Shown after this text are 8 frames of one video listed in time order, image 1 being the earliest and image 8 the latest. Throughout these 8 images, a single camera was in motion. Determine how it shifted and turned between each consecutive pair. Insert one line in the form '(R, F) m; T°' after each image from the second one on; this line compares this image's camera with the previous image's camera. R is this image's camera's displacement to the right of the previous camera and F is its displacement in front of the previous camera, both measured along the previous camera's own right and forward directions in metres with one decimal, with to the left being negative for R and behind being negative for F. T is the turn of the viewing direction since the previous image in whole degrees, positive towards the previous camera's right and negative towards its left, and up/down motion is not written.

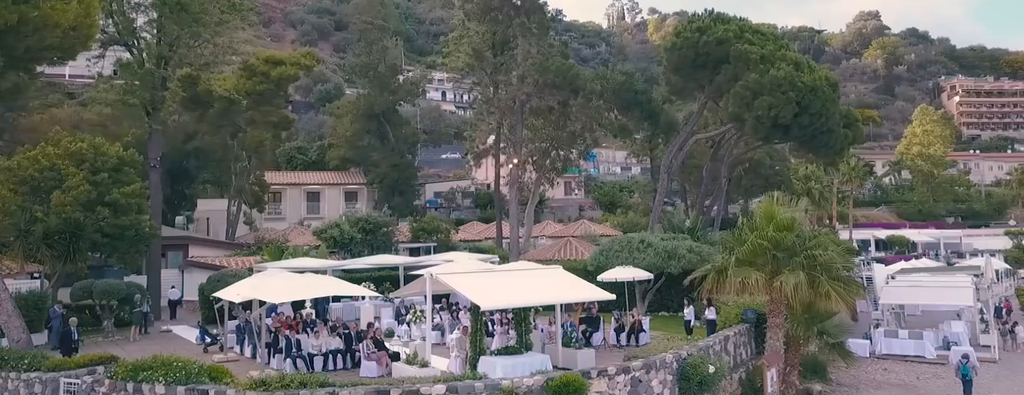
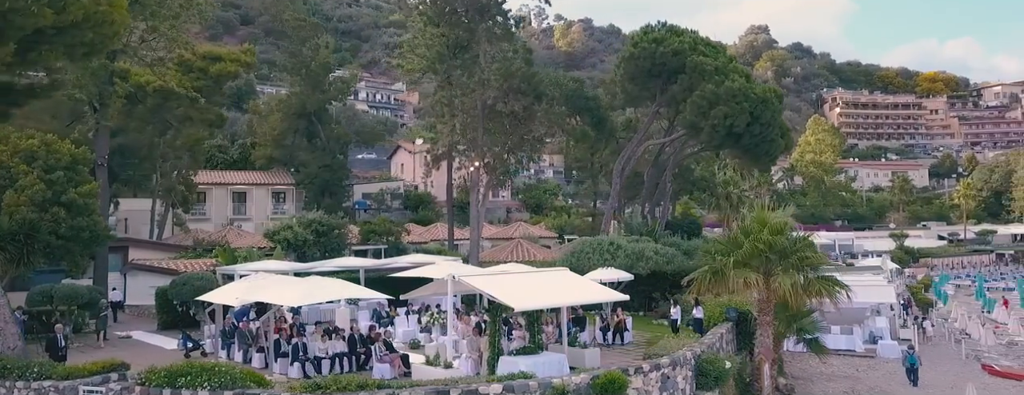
(-3.5, -0.5) m; +8°
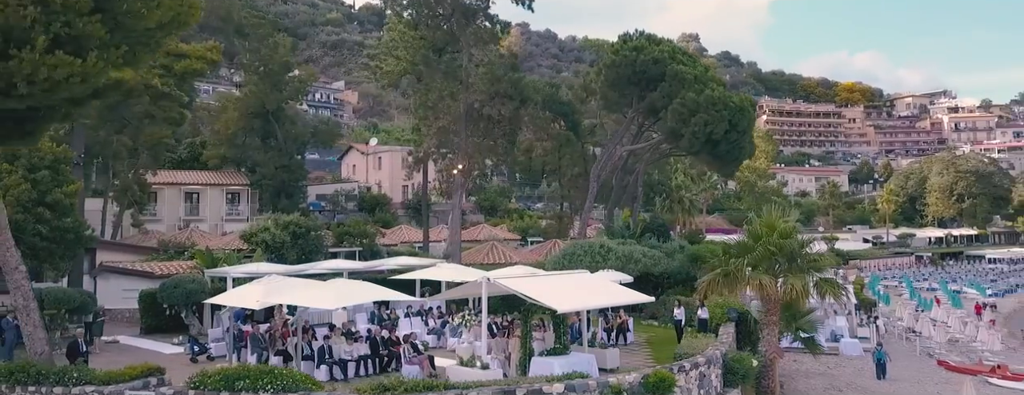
(-3.0, -0.4) m; +6°
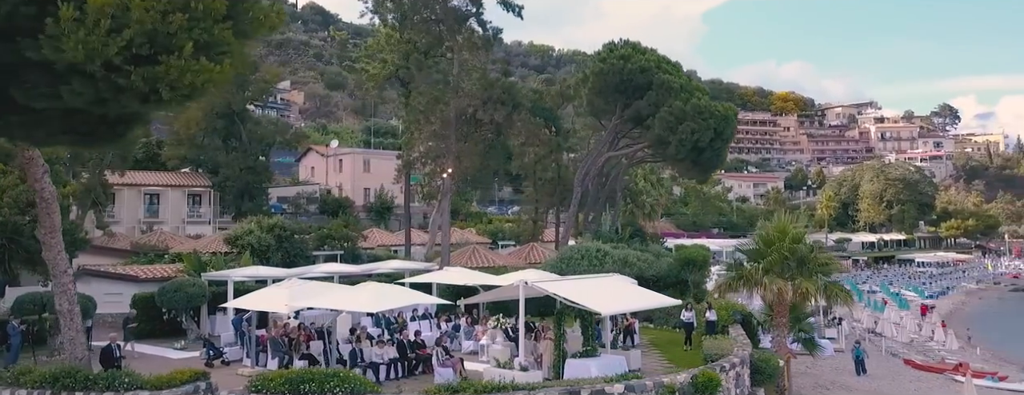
(-2.9, -0.4) m; +5°
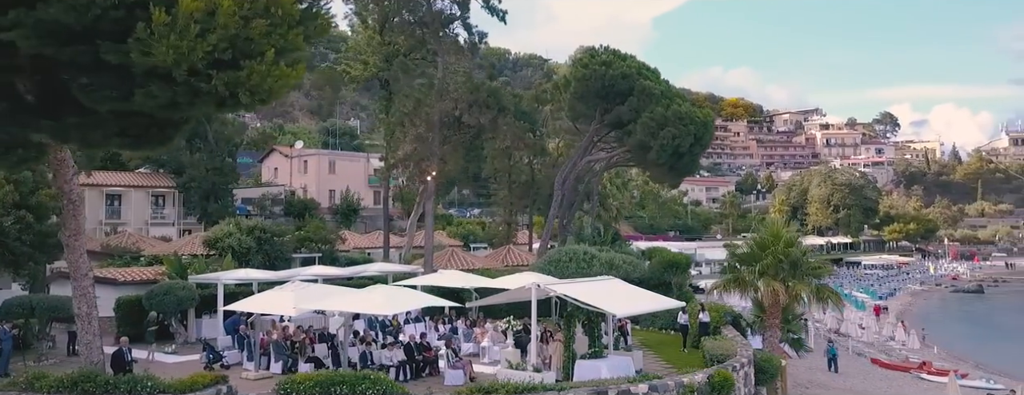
(-1.8, -0.3) m; +4°
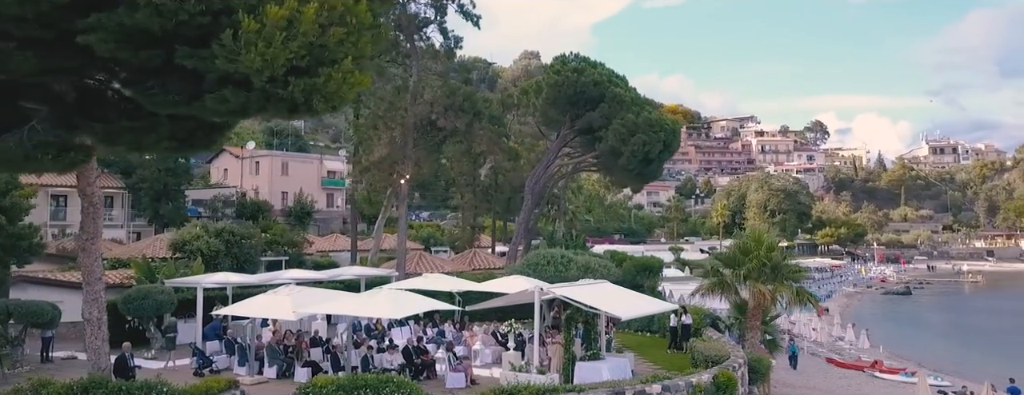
(-2.0, -0.3) m; +5°
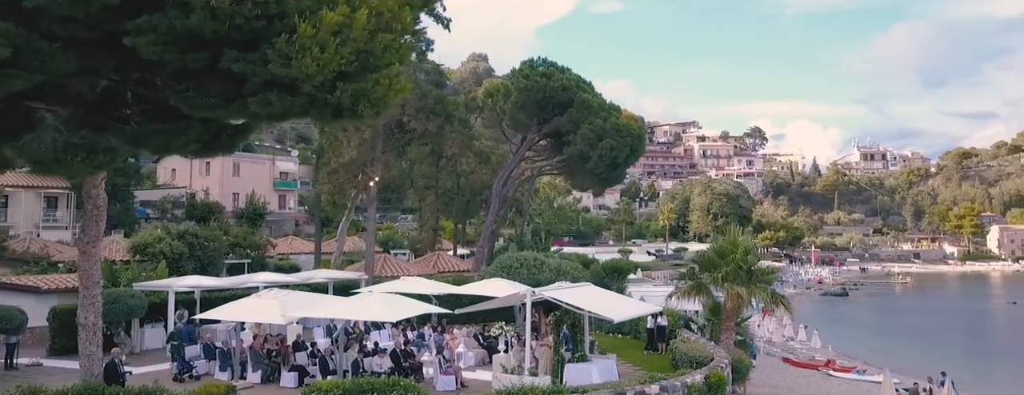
(-1.5, -0.1) m; +4°
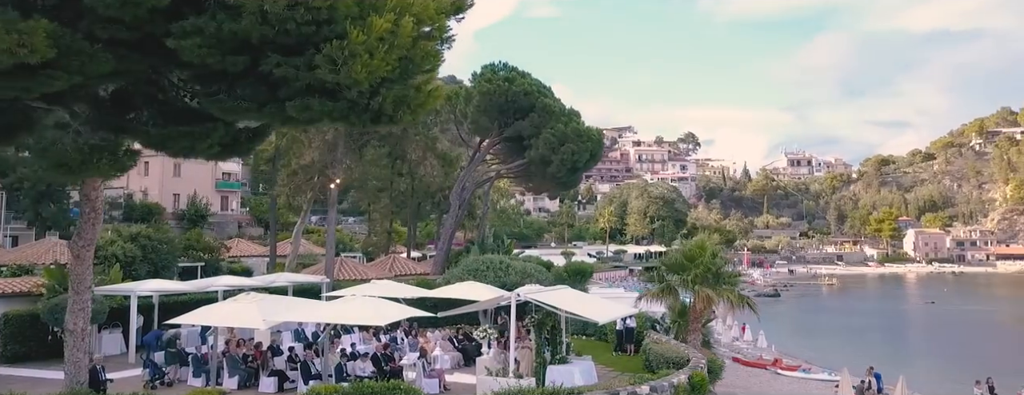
(-1.5, -0.1) m; +5°
